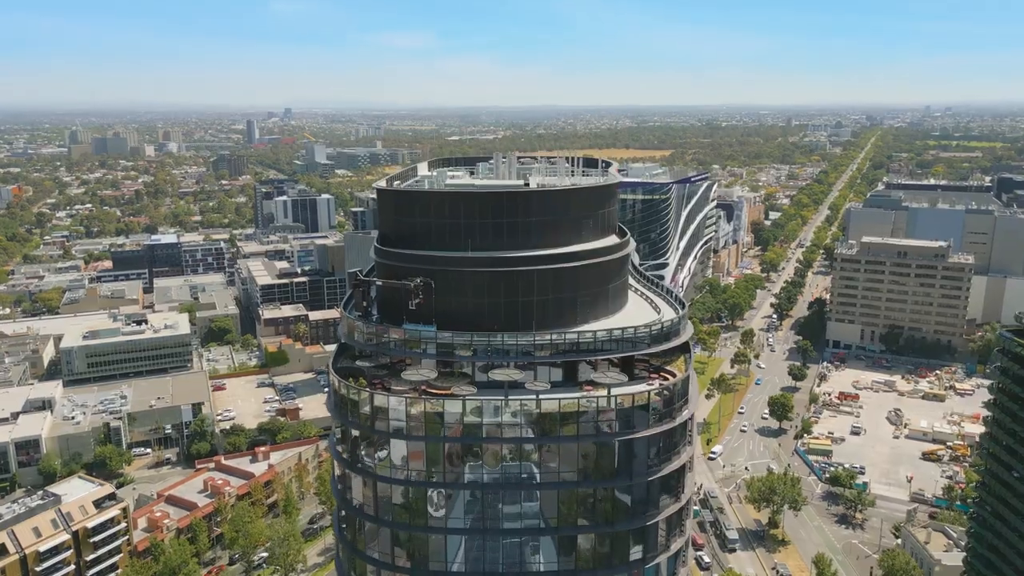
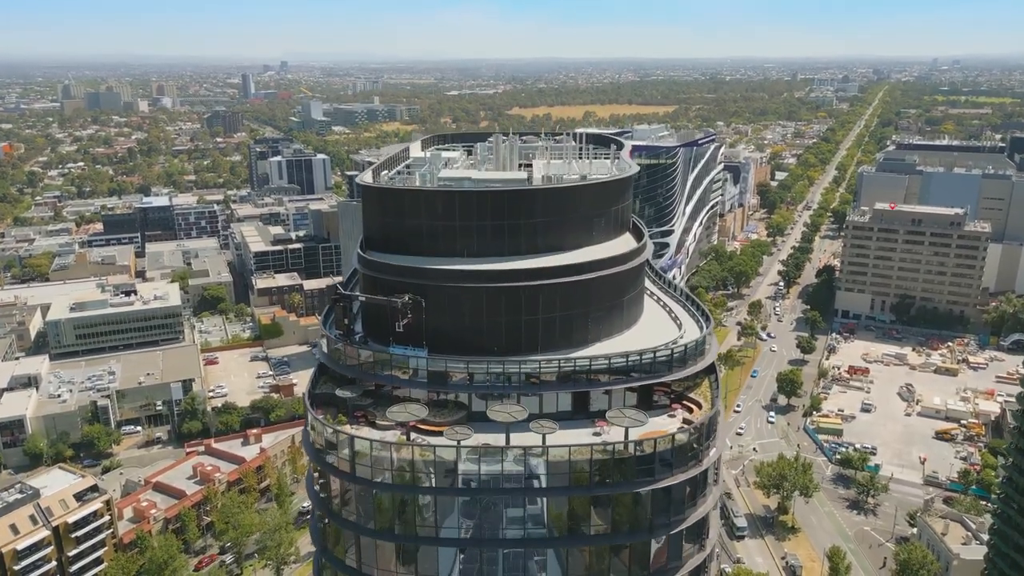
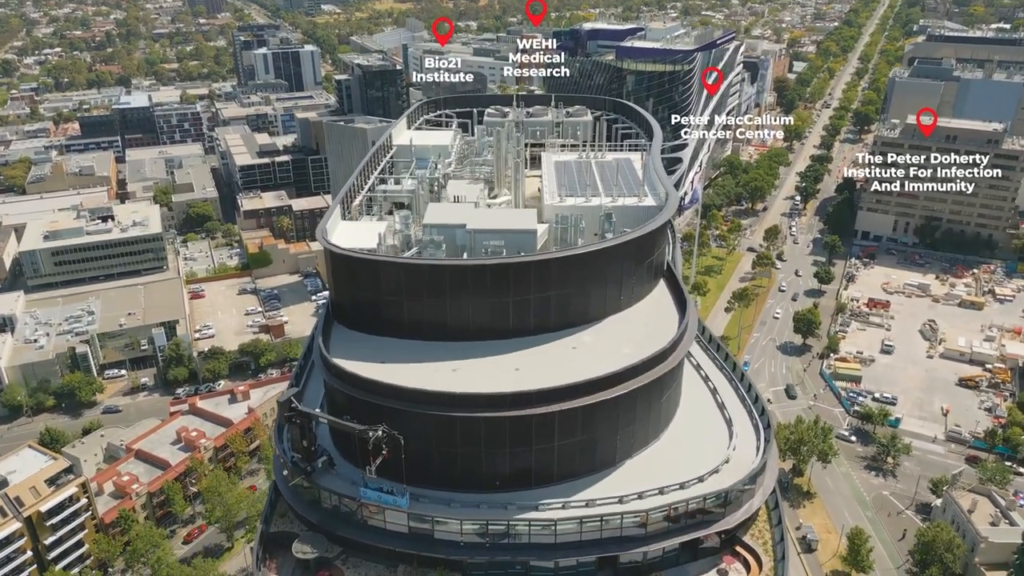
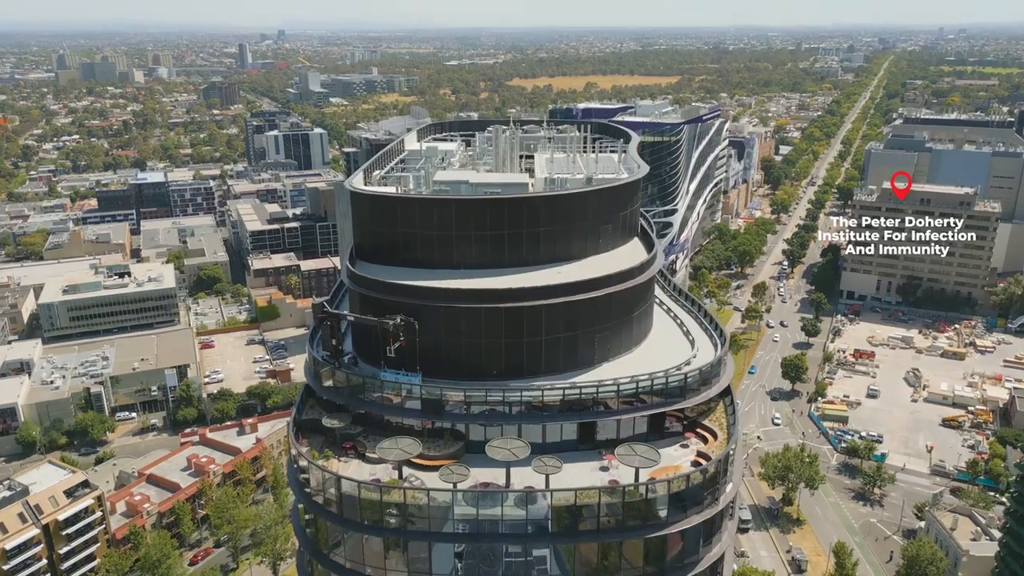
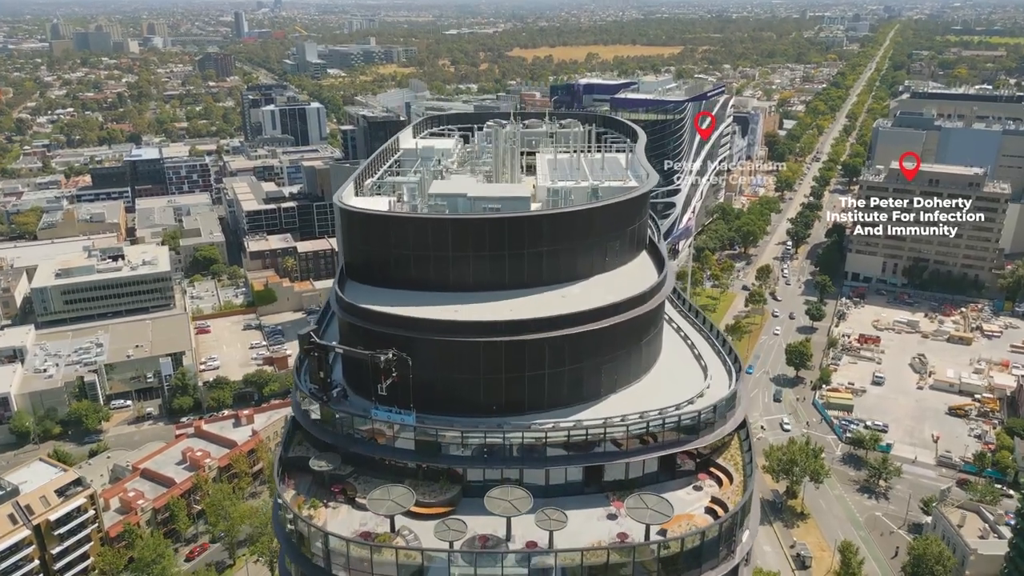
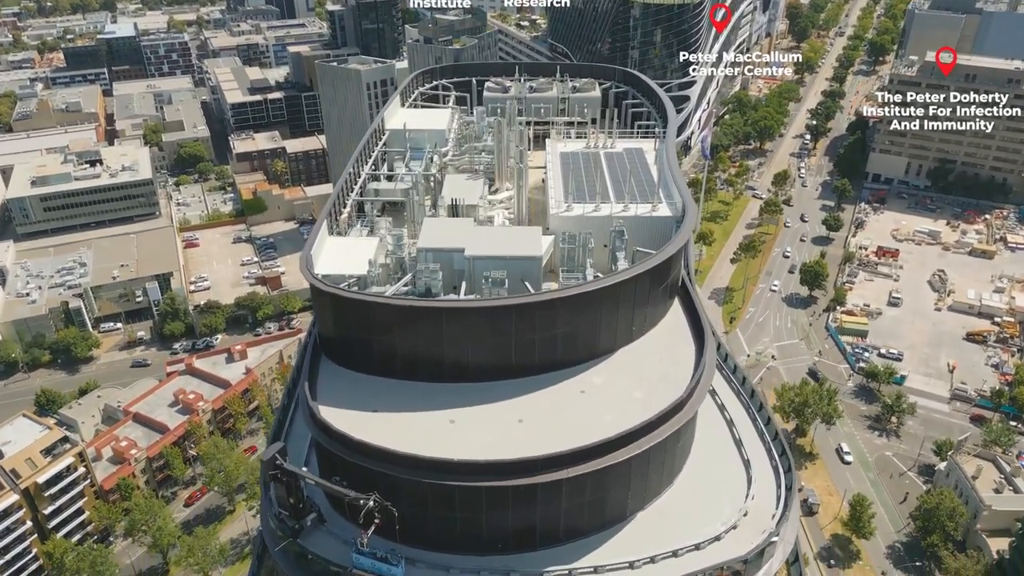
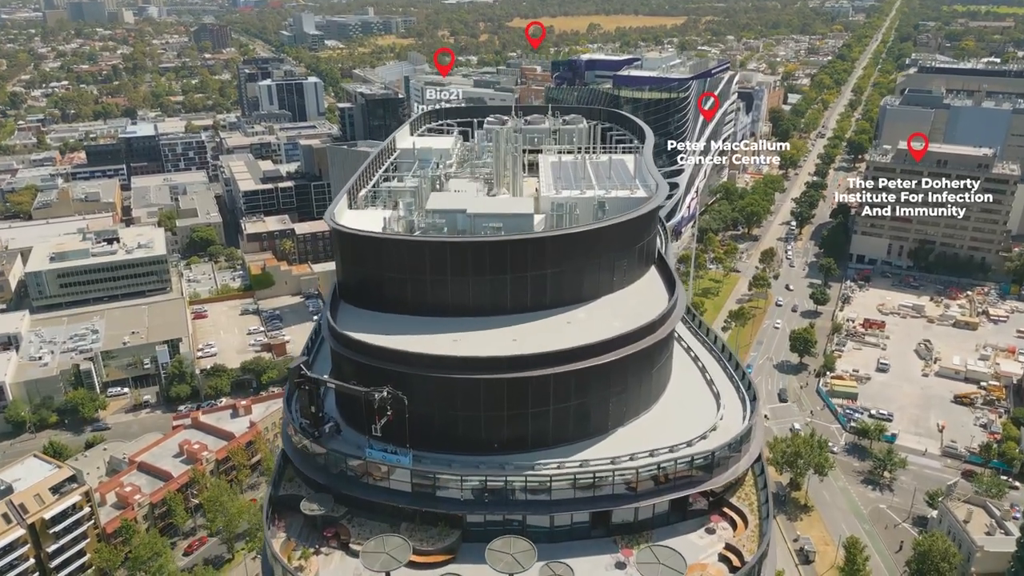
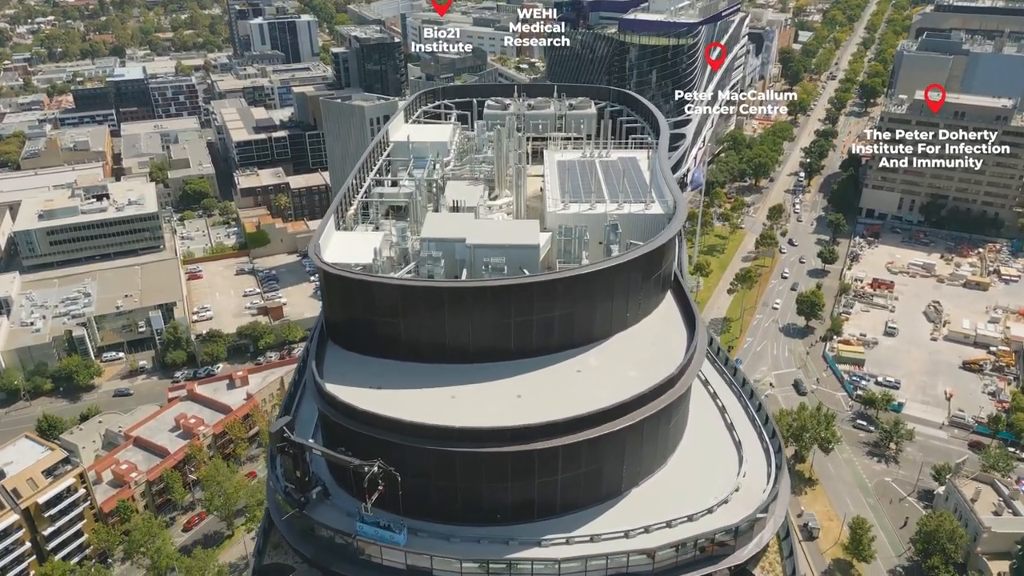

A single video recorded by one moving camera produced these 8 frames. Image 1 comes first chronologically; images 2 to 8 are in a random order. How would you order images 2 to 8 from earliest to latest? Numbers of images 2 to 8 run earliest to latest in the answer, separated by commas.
2, 4, 5, 7, 3, 8, 6
